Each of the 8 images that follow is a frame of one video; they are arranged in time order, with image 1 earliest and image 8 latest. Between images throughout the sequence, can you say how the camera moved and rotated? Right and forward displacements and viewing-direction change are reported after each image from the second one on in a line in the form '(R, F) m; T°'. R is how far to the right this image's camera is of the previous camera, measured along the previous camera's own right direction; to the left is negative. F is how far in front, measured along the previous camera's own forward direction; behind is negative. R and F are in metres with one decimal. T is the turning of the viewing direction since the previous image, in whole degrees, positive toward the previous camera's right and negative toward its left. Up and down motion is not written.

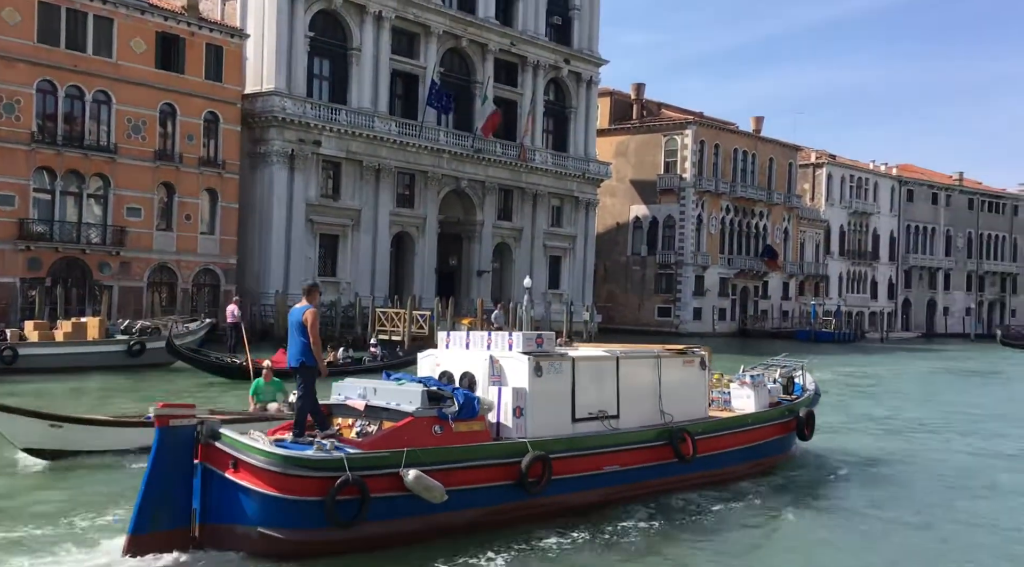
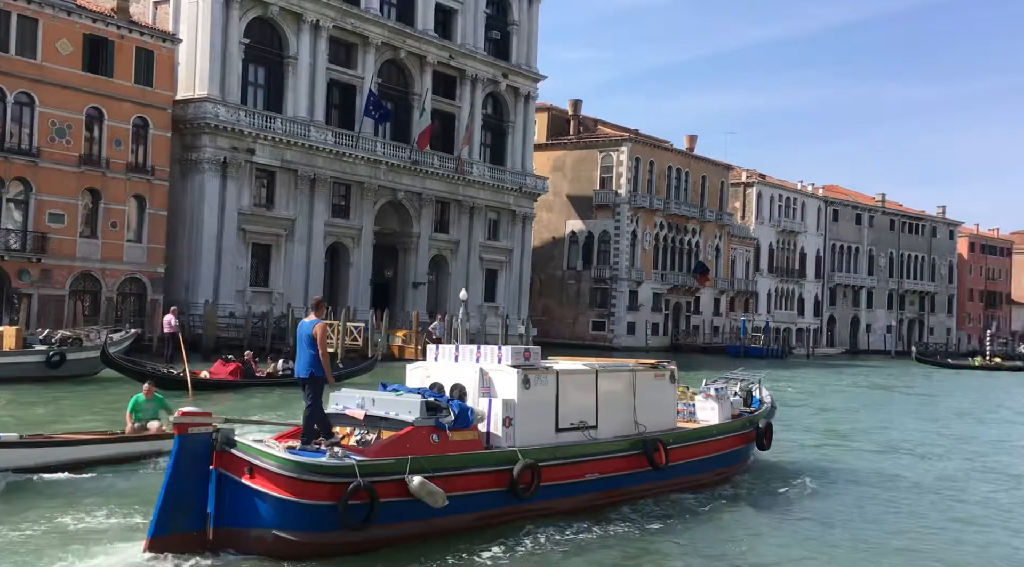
(-0.6, -0.2) m; +5°
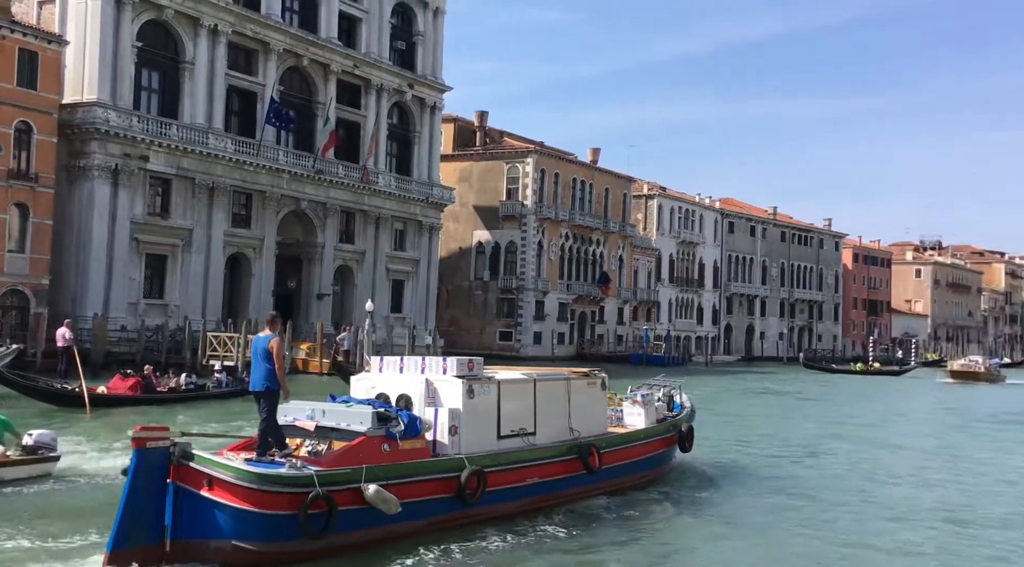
(-0.5, 0.0) m; +6°
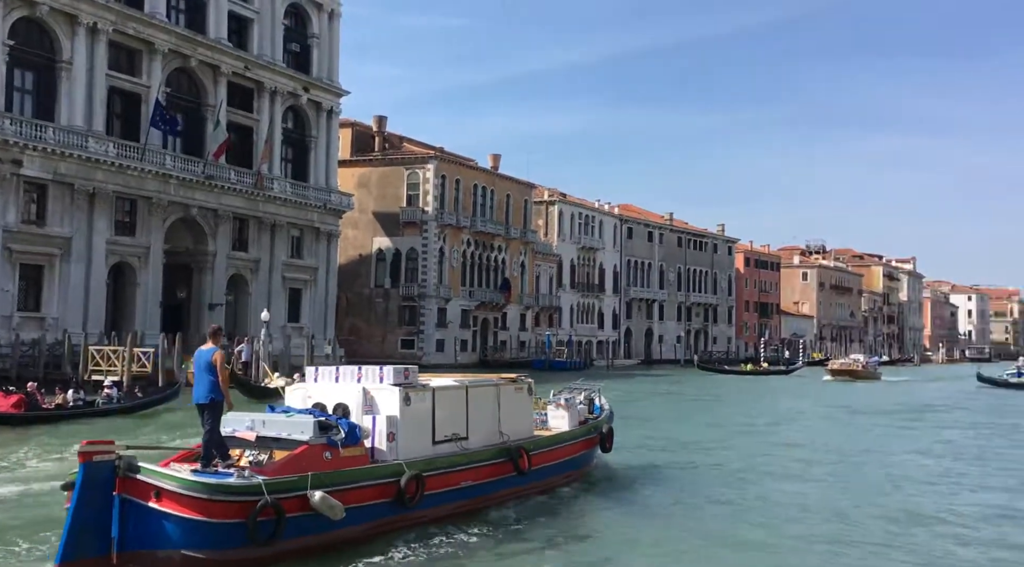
(-0.5, +0.3) m; +7°
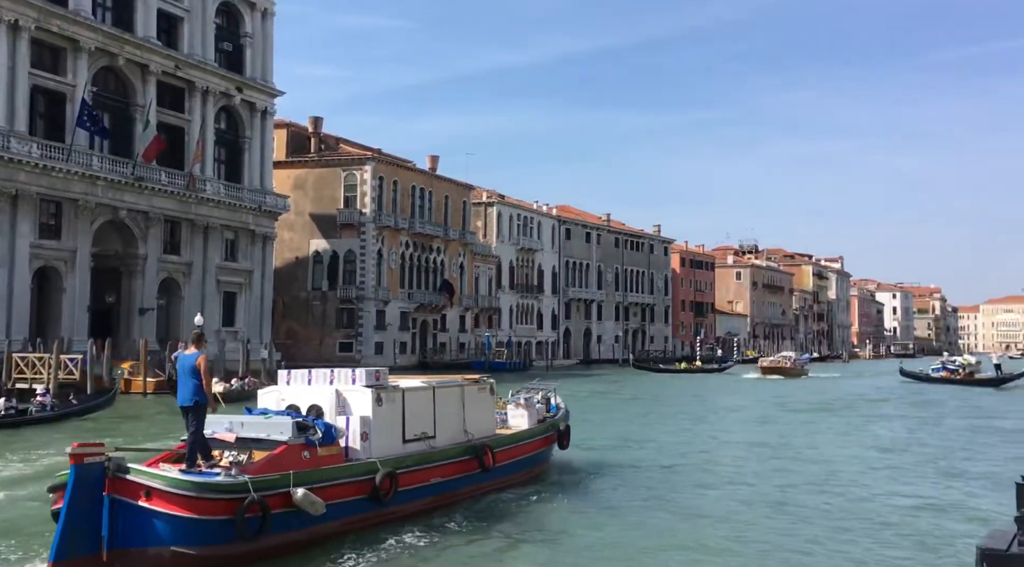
(-0.4, -0.1) m; +4°
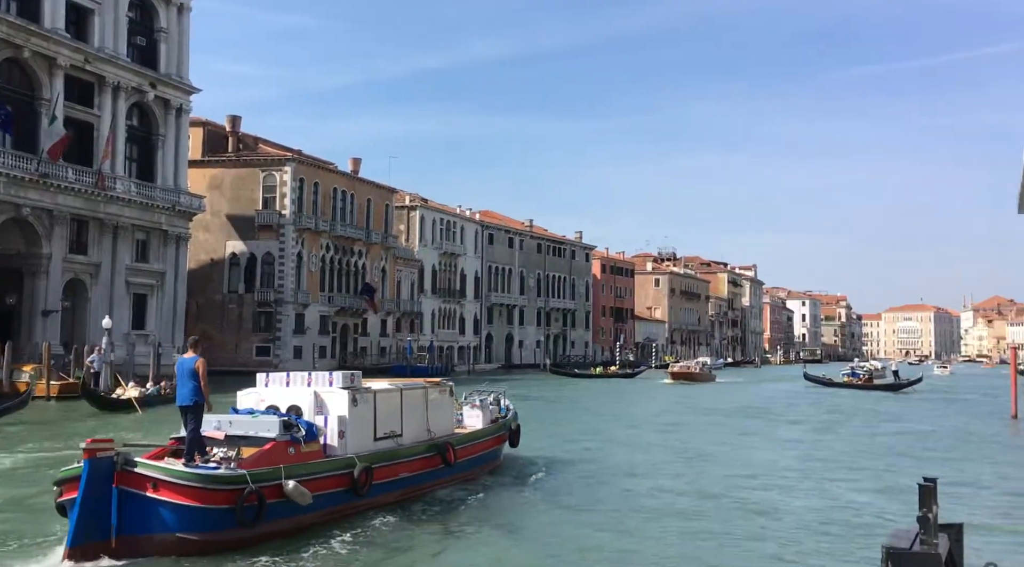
(-0.7, -0.1) m; +6°
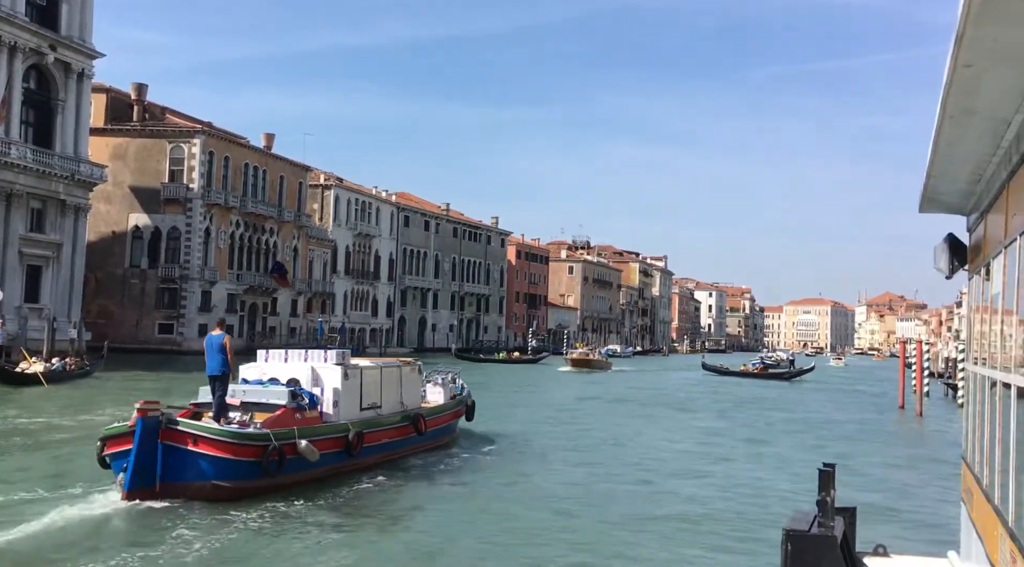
(-0.8, 0.0) m; +7°
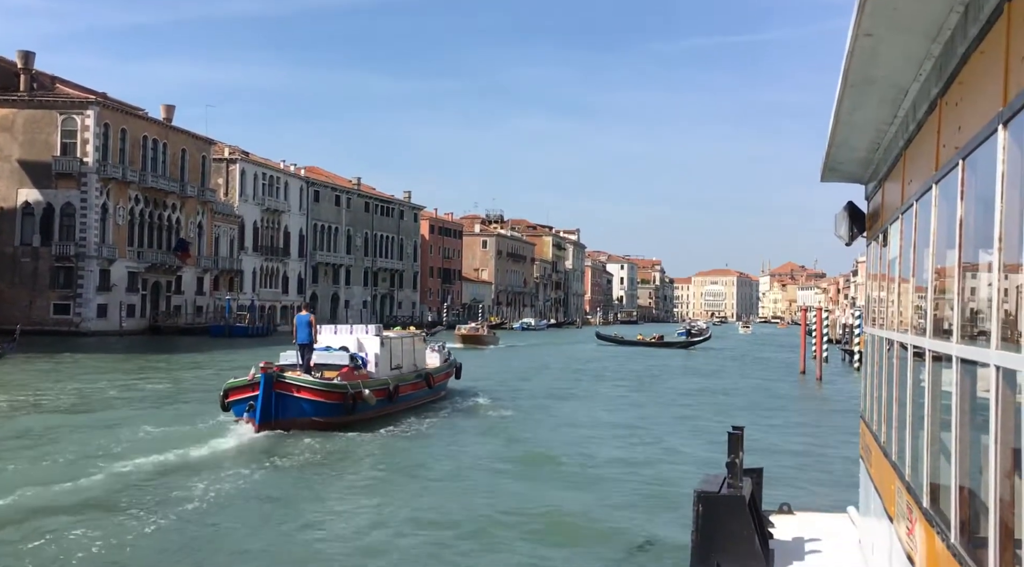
(-0.7, +0.2) m; +6°
